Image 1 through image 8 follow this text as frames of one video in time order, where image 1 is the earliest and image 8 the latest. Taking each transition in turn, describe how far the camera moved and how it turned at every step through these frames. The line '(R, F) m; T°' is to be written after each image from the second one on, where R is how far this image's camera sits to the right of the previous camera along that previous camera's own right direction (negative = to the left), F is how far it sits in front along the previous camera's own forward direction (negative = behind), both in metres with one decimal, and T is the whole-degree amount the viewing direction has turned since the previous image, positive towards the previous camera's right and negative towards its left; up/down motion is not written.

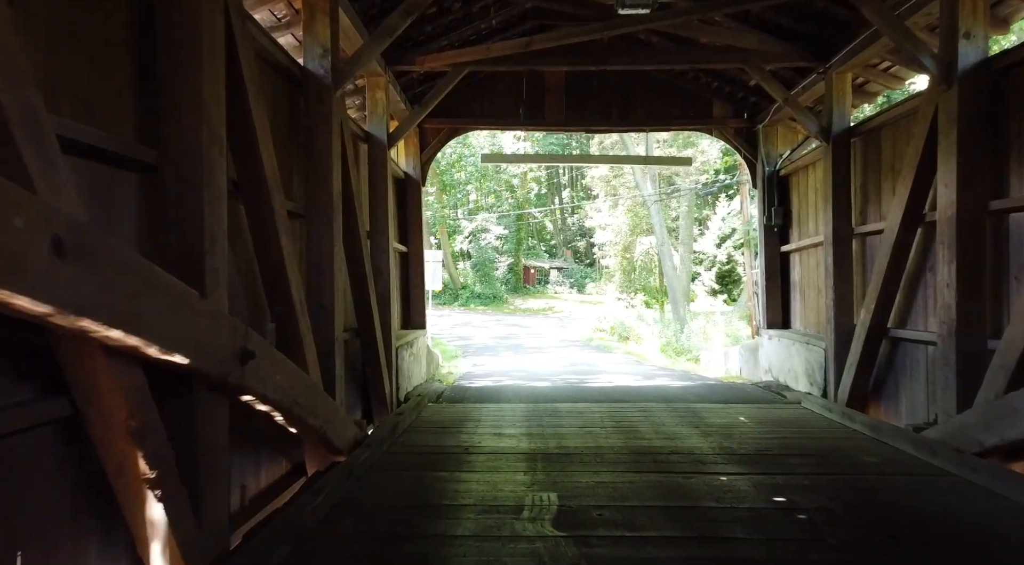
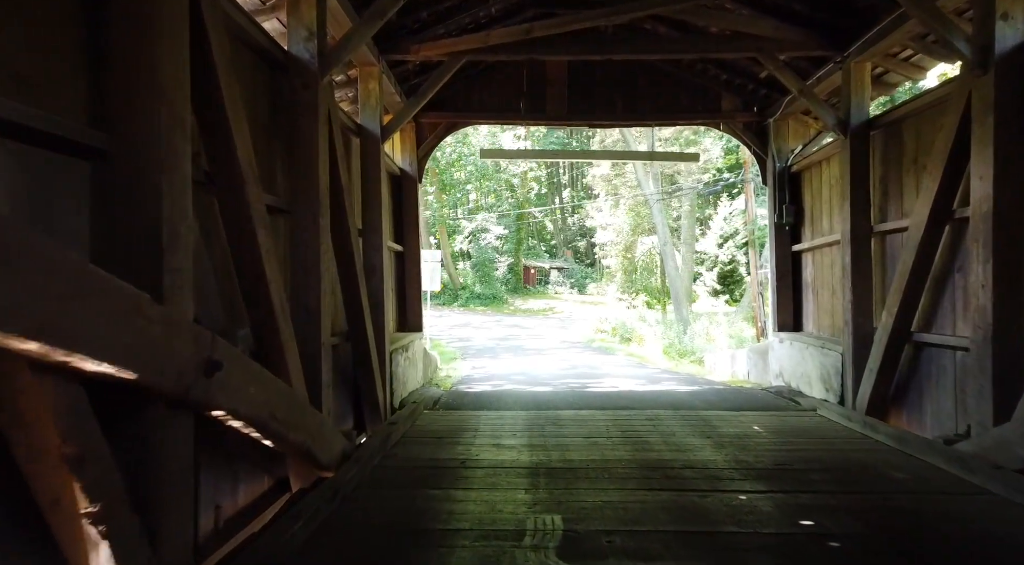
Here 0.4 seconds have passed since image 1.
(0.0, +0.4) m; 0°
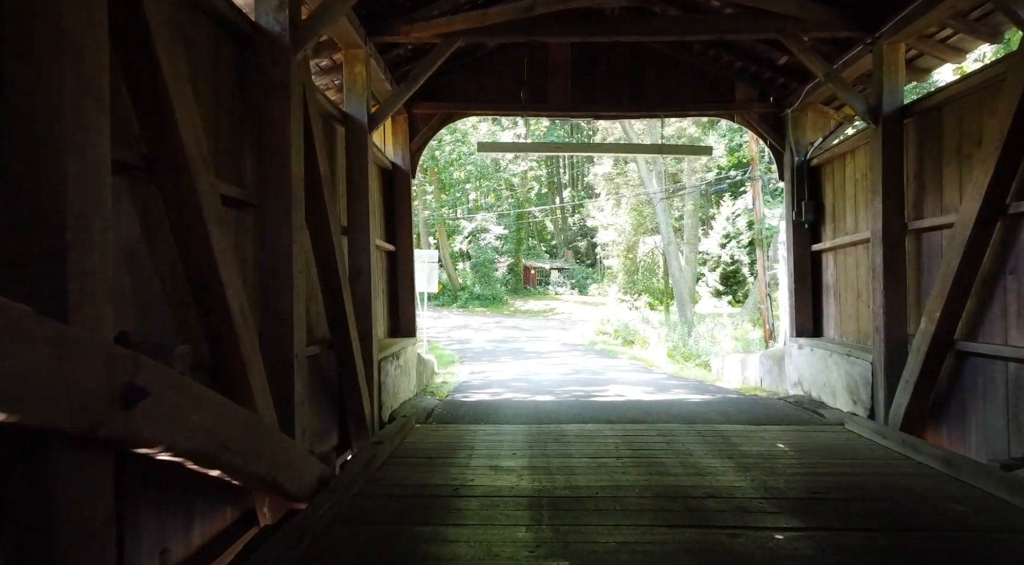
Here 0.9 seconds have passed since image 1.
(0.0, +0.6) m; 0°
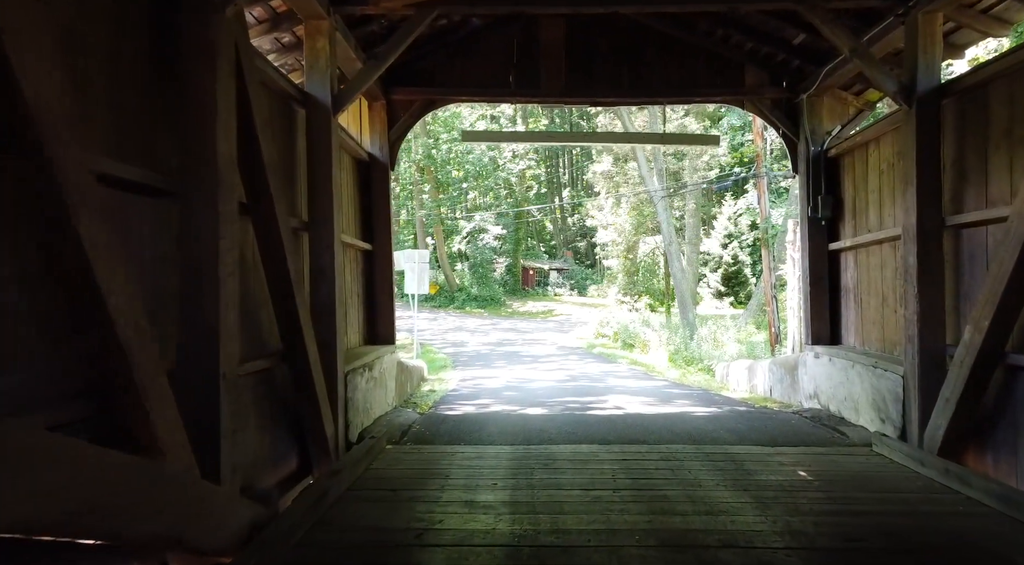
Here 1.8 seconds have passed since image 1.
(+0.1, +0.8) m; 0°
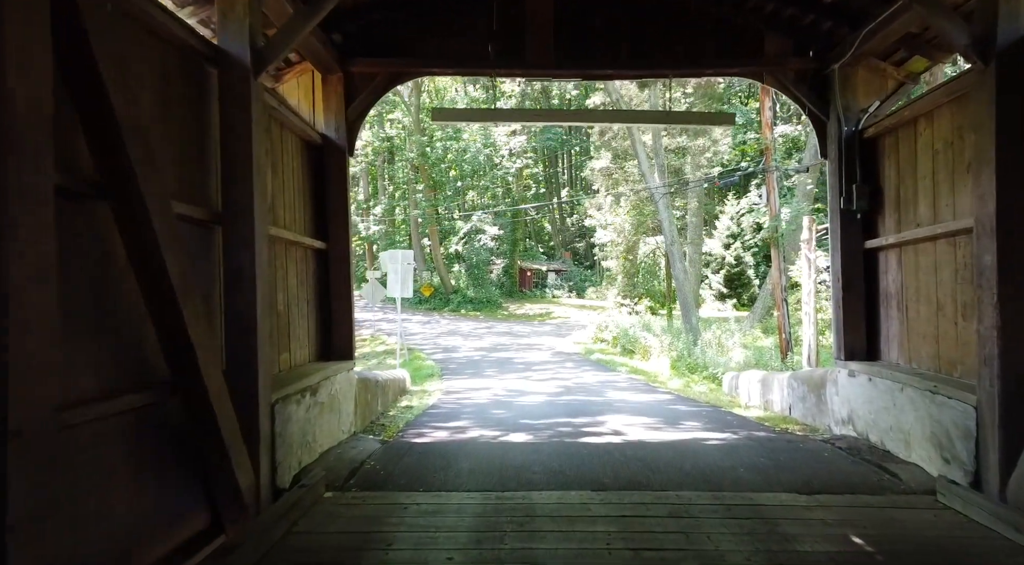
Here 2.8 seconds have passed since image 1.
(+0.2, +1.3) m; 0°
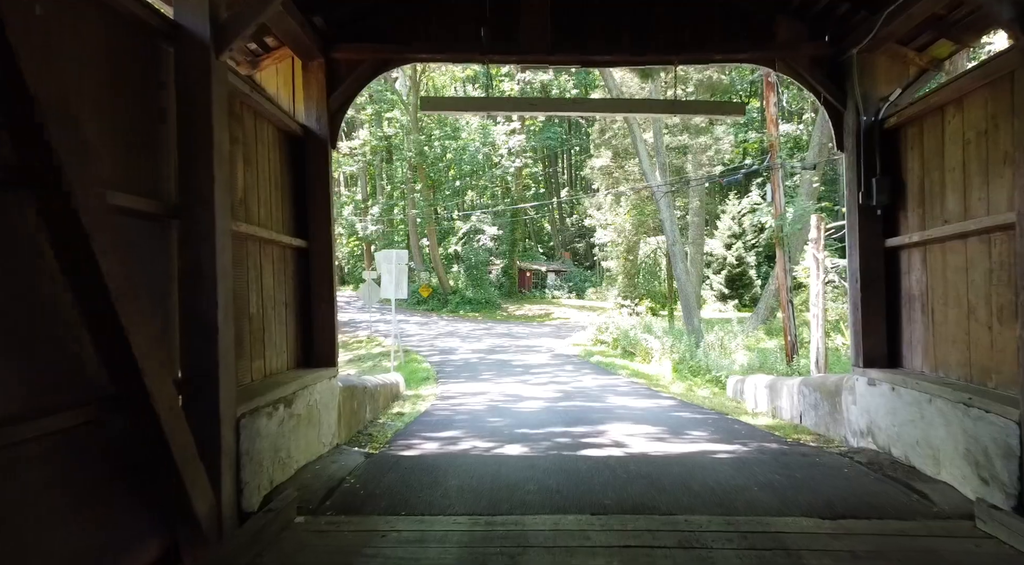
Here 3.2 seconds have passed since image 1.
(0.0, +0.5) m; 0°
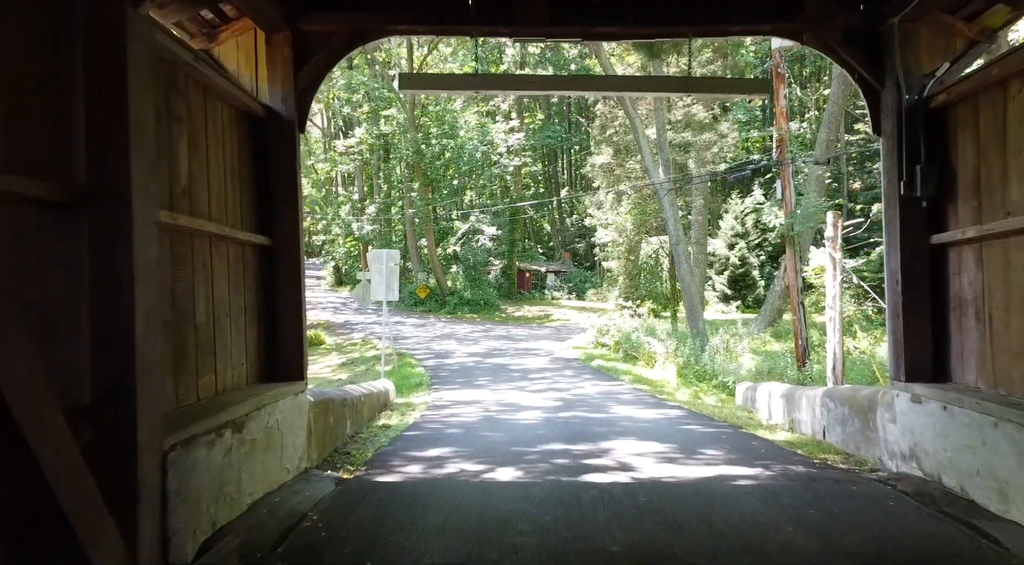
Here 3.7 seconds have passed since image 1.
(+0.1, +0.8) m; 0°
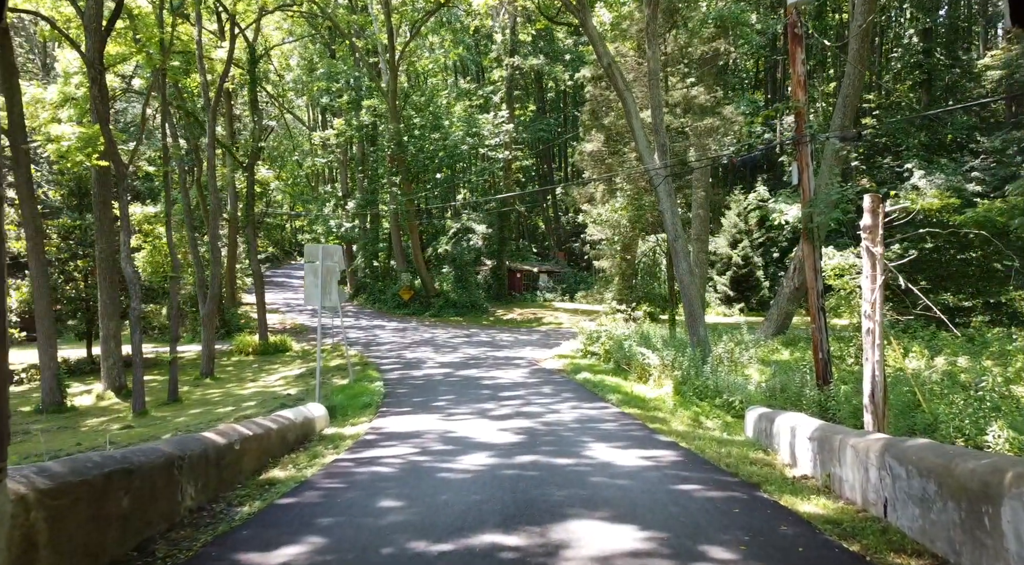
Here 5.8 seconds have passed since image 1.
(+0.5, +2.6) m; 0°
